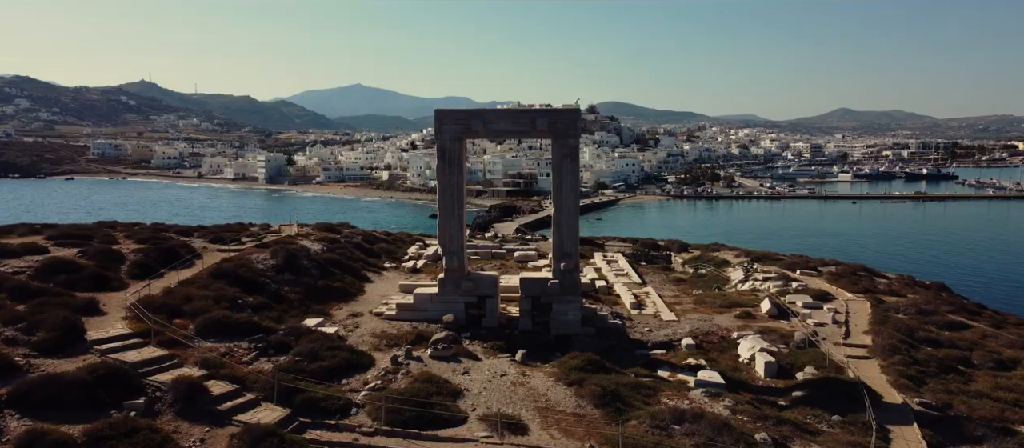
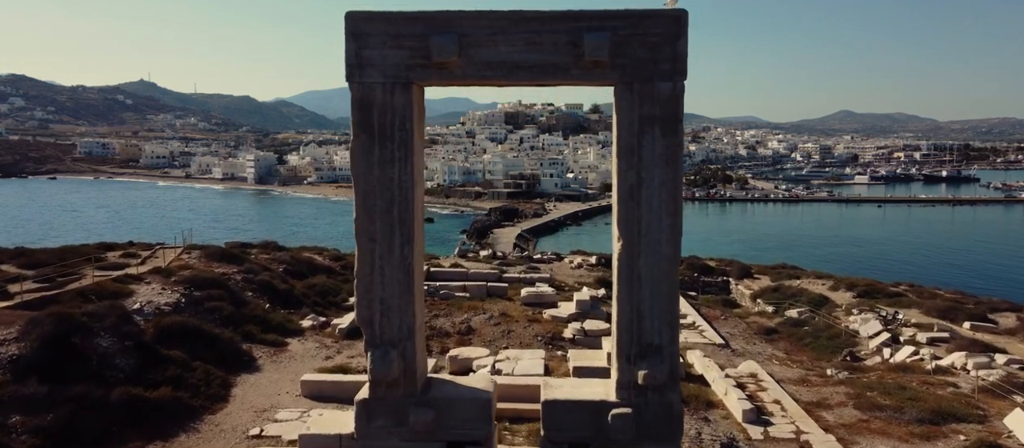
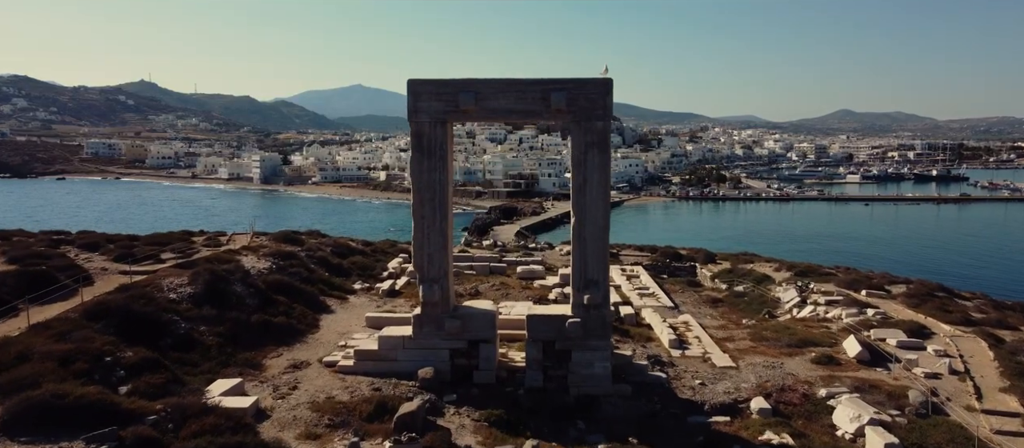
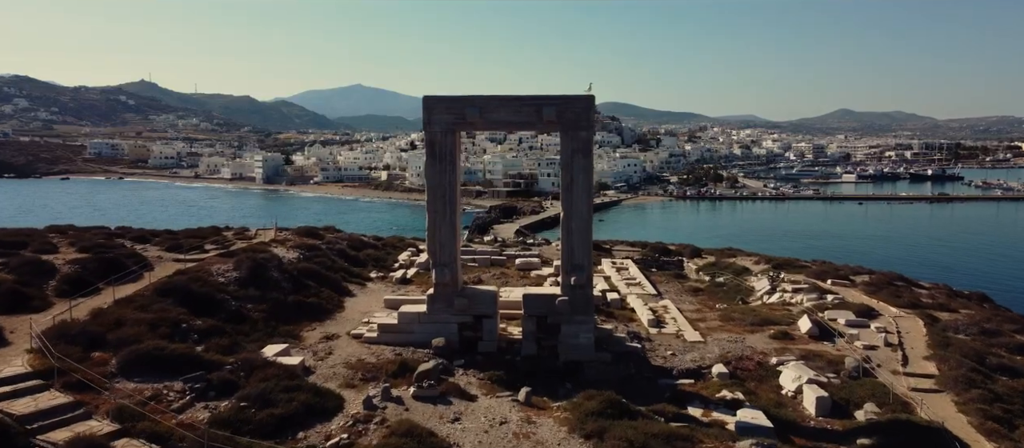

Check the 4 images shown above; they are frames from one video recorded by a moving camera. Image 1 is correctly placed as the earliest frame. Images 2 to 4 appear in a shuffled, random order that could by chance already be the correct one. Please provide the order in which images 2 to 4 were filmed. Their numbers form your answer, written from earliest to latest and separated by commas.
4, 3, 2
